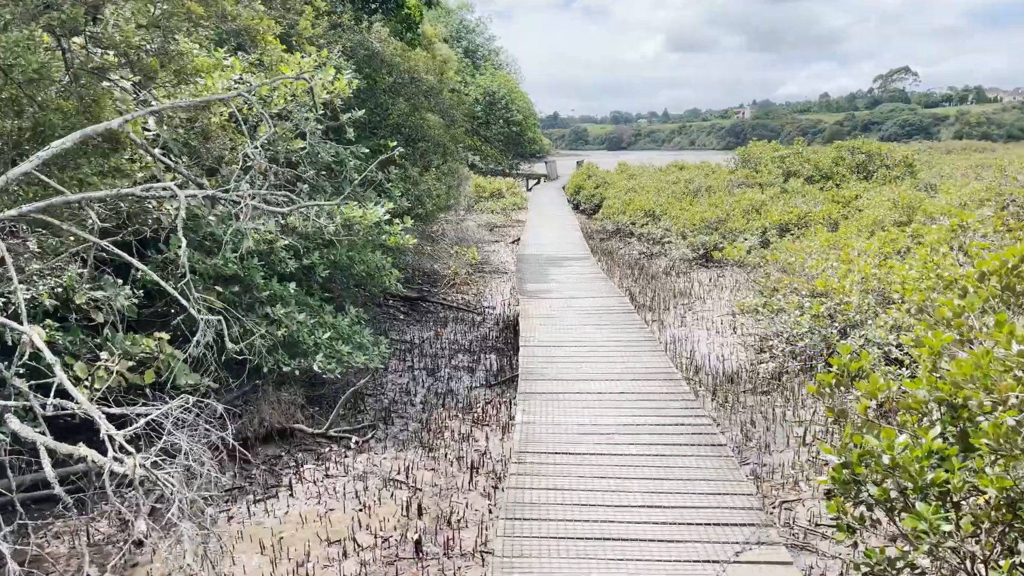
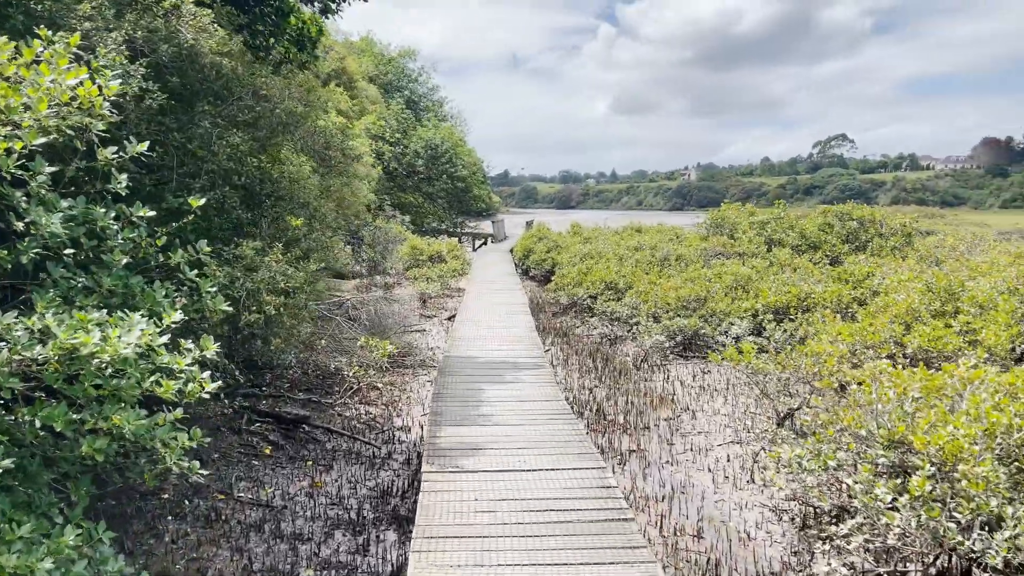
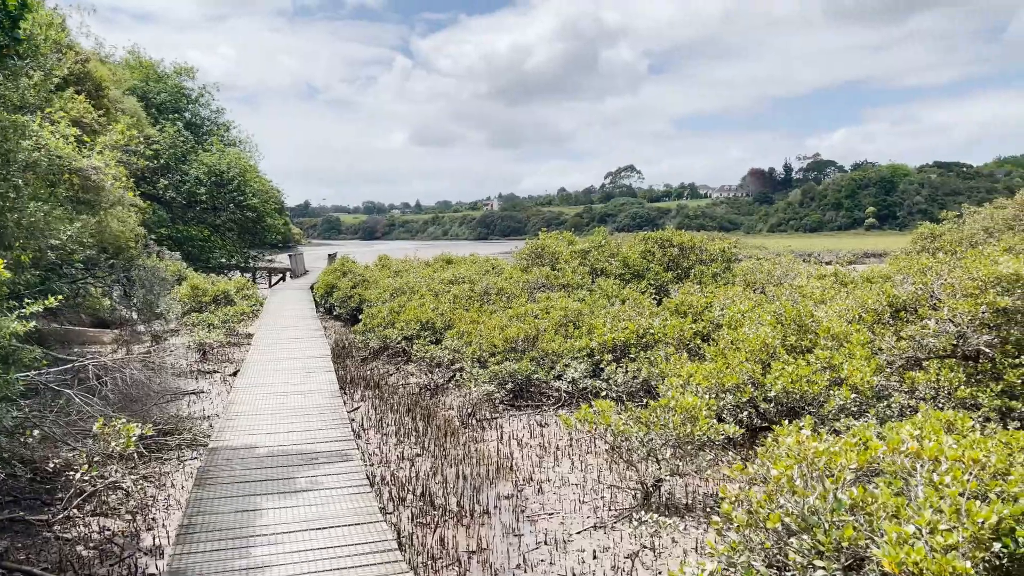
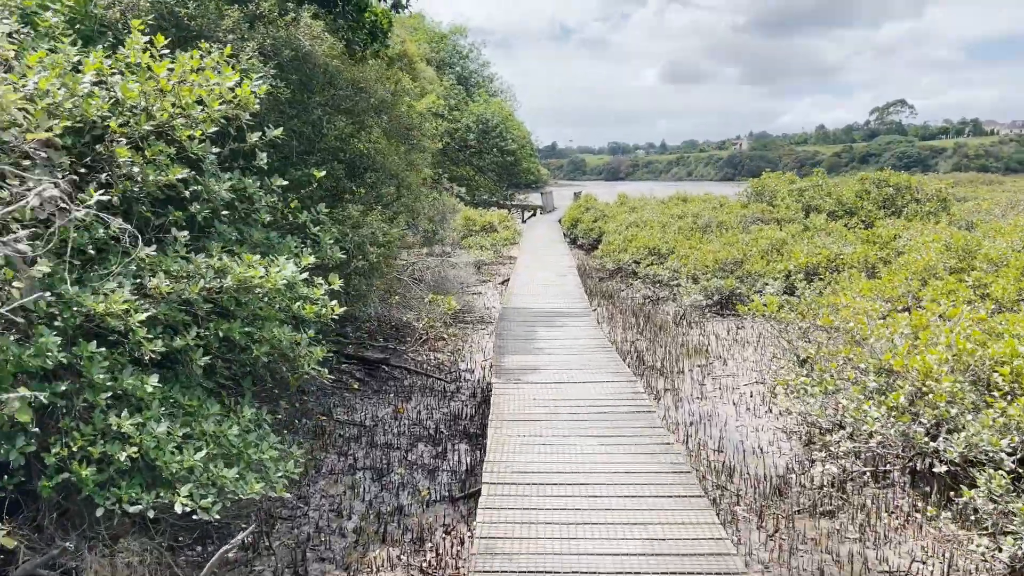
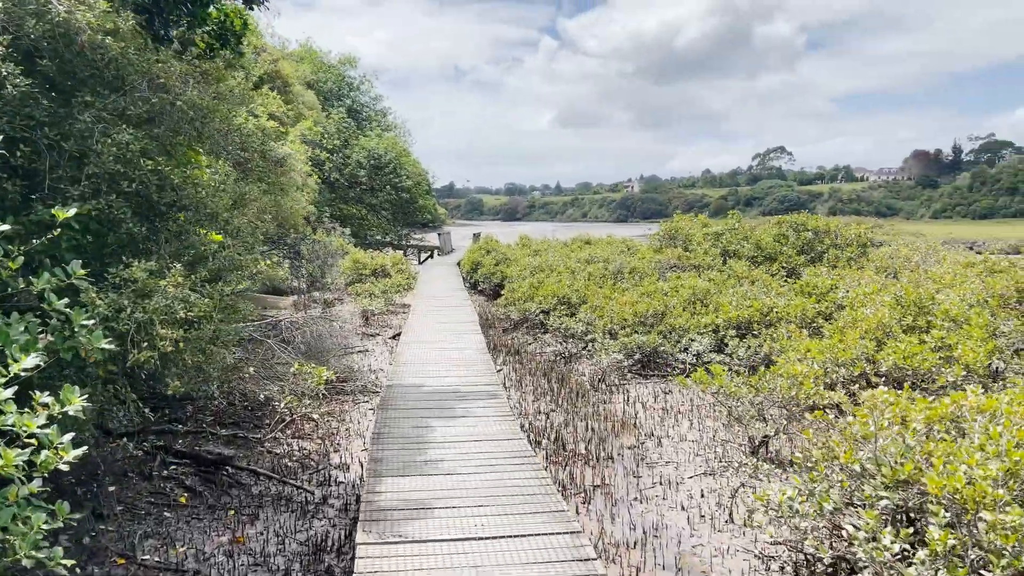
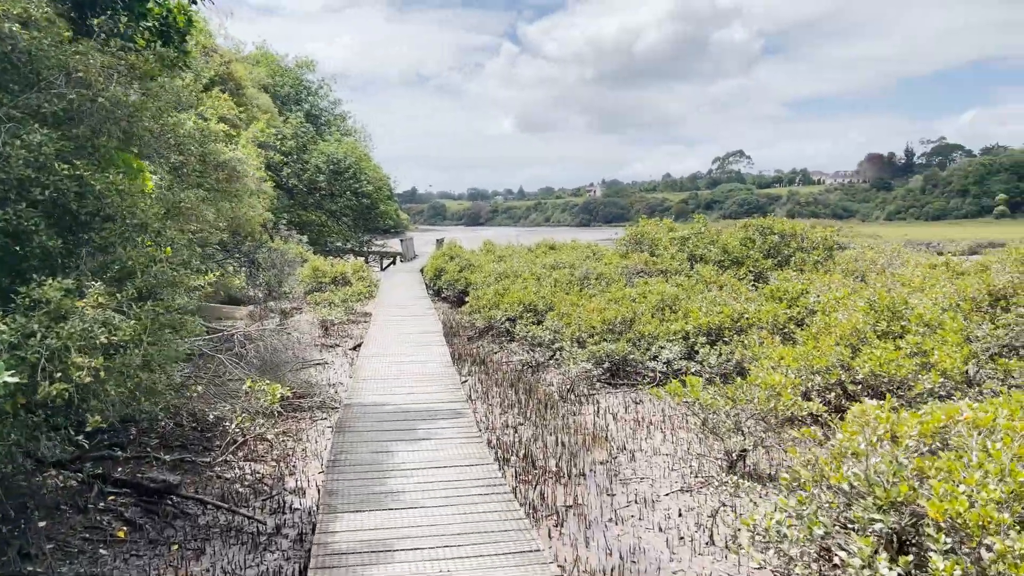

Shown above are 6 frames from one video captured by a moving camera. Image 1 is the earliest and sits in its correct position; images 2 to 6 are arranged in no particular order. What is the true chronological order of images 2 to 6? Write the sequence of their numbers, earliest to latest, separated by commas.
4, 2, 5, 6, 3
